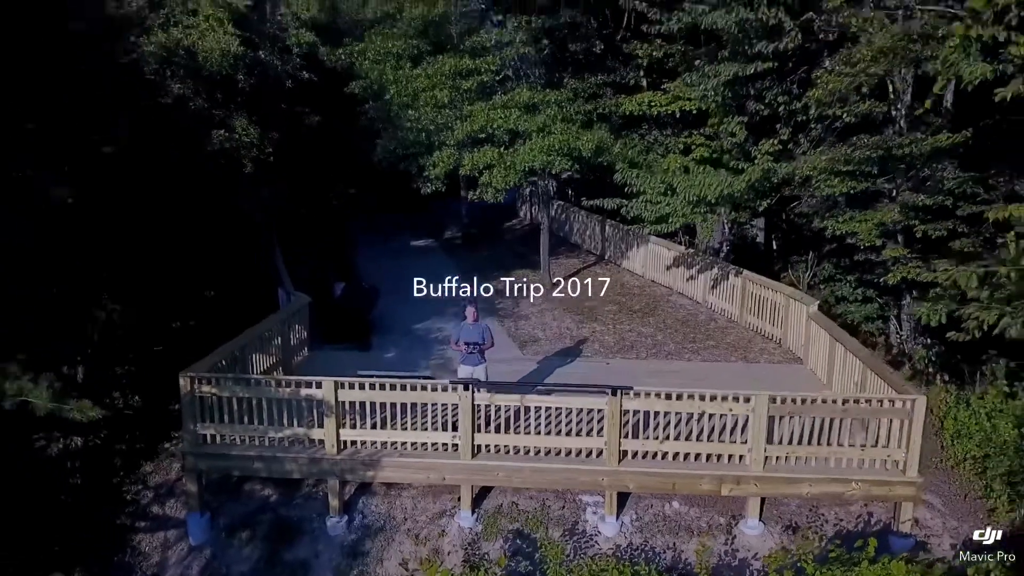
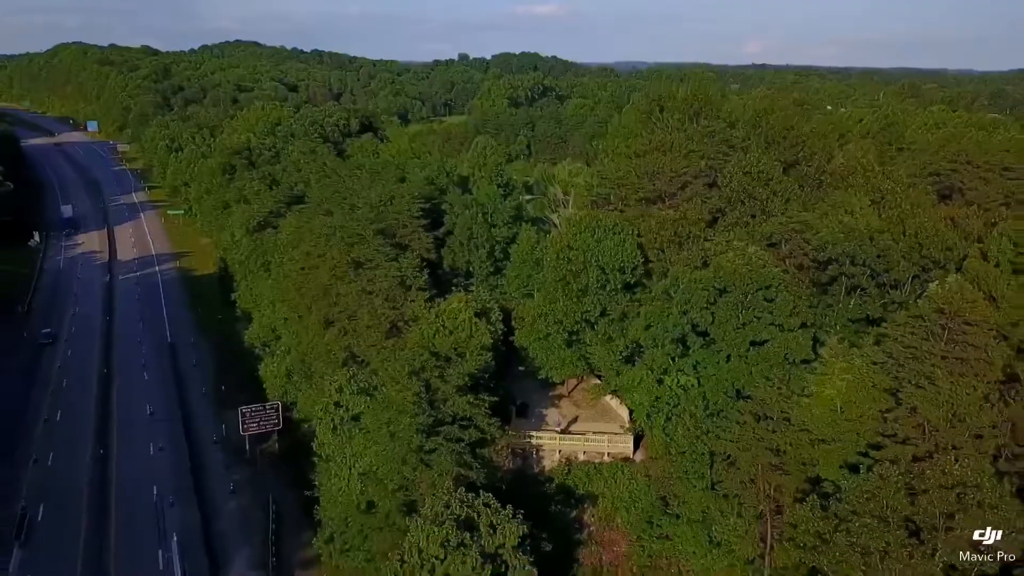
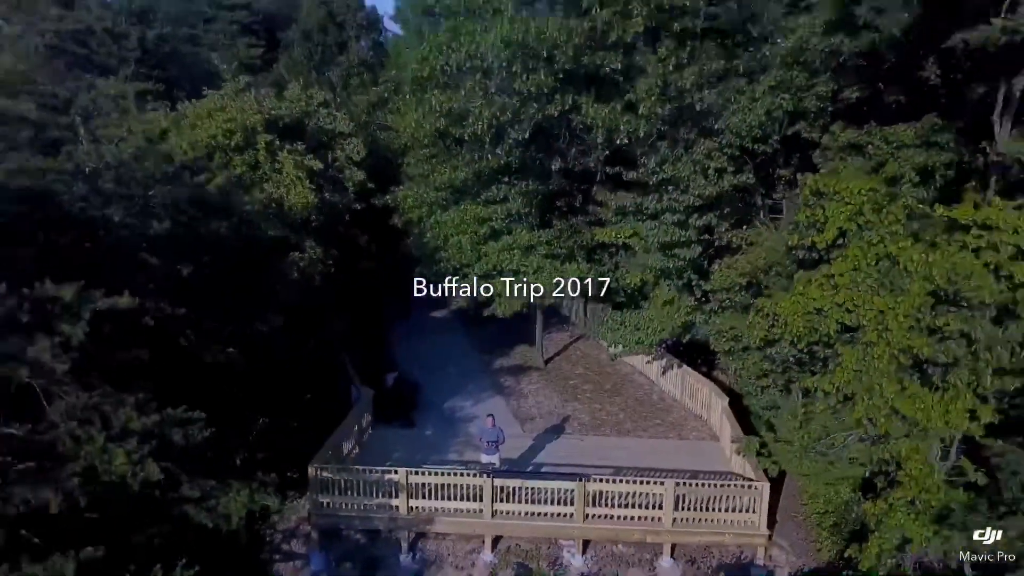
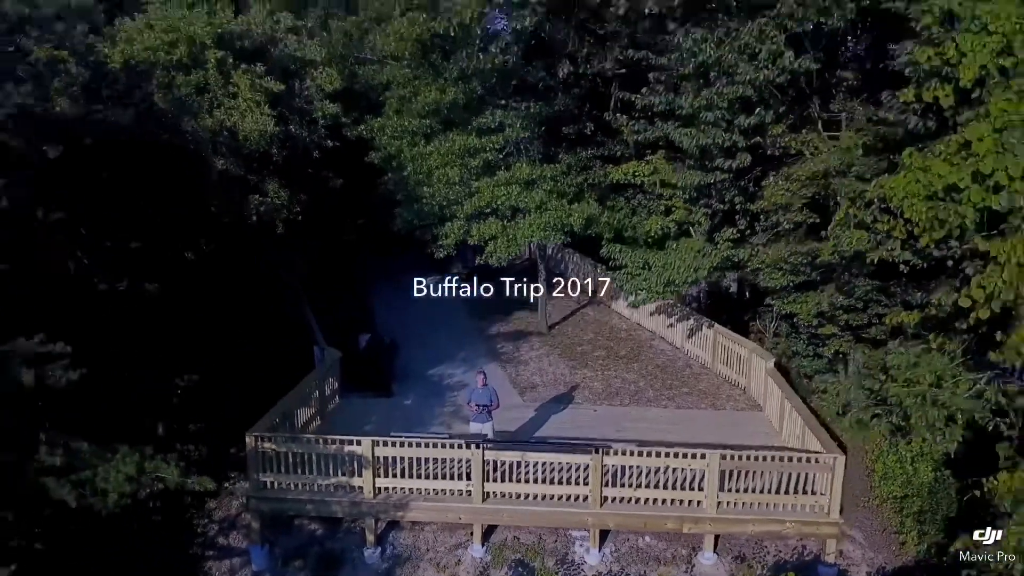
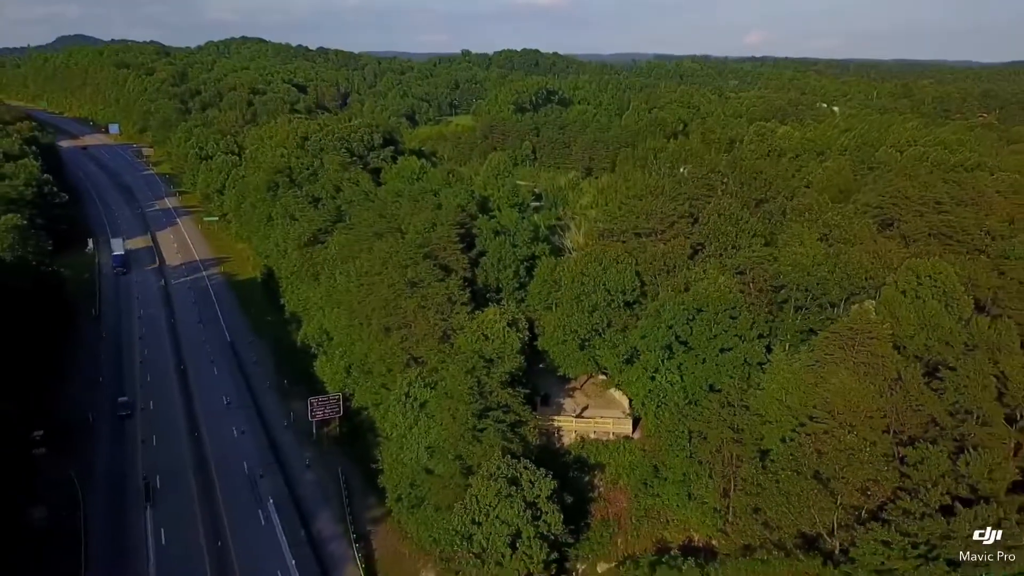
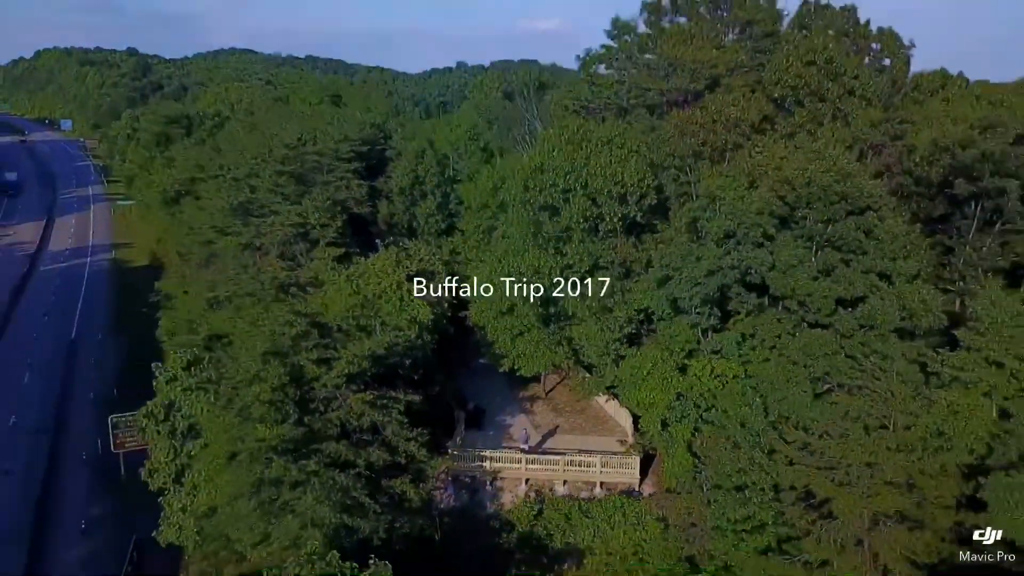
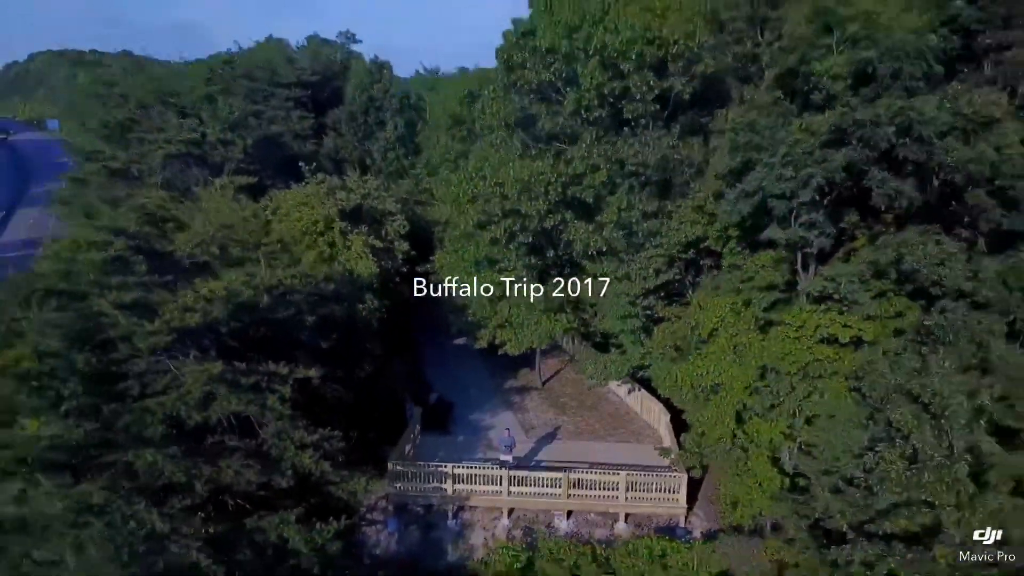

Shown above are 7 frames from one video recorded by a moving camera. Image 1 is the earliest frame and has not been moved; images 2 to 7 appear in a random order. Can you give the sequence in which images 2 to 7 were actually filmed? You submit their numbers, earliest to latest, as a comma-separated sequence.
4, 3, 7, 6, 2, 5
